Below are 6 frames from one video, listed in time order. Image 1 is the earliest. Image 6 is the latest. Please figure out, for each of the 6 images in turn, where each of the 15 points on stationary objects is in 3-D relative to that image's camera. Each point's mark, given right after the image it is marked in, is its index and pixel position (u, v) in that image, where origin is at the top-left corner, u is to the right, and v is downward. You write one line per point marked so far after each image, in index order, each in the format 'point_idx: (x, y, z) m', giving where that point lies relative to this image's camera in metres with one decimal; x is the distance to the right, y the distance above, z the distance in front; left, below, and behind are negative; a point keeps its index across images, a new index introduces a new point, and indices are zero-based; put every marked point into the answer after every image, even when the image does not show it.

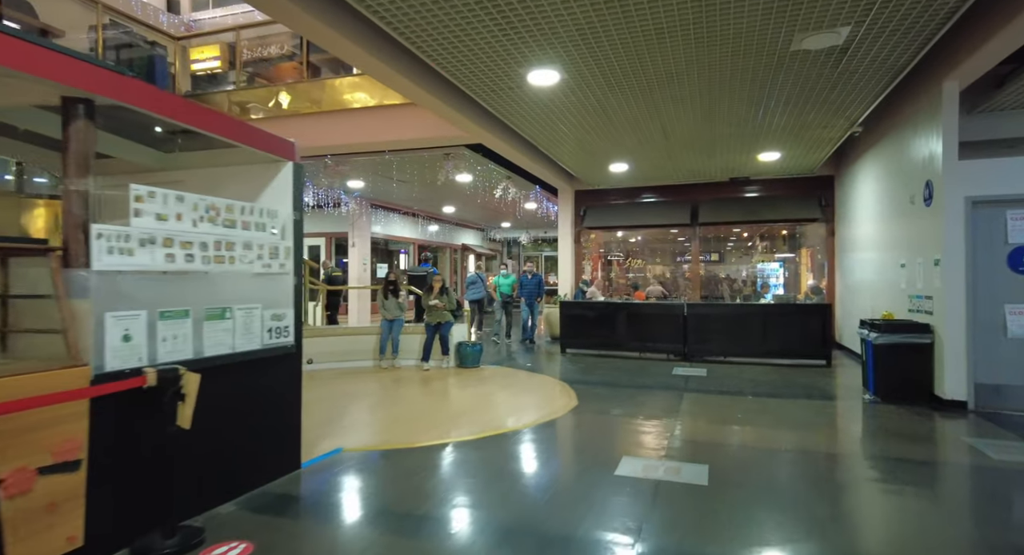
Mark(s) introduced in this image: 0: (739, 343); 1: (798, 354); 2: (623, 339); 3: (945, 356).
0: (+3.4, -1.0, +7.6) m
1: (+4.2, -1.1, +7.3) m
2: (+1.8, -1.0, +8.2) m
3: (+4.1, -0.7, +4.6) m
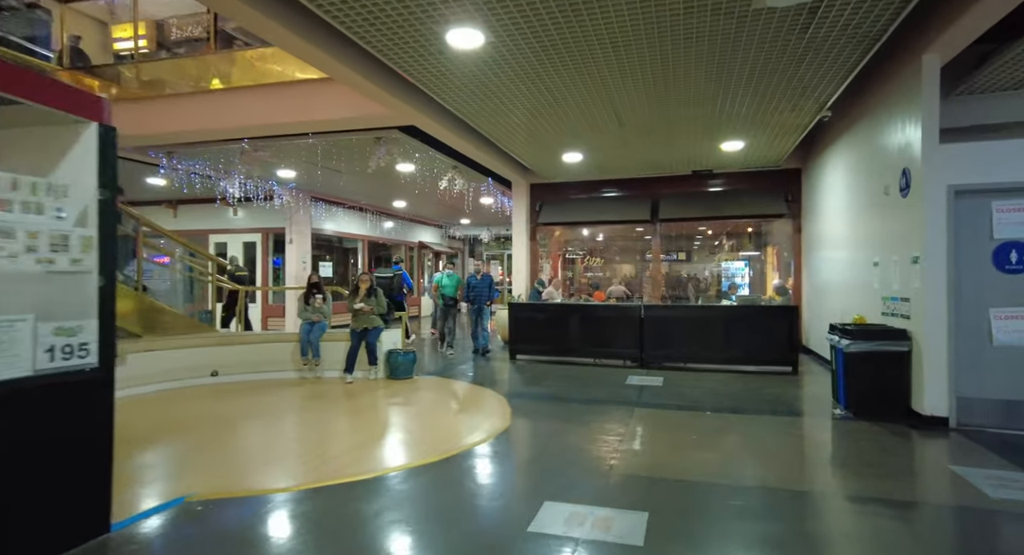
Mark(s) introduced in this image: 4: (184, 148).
0: (+2.6, -1.0, +7.0) m
1: (+3.4, -1.1, +6.7) m
2: (+1.0, -1.0, +7.5) m
3: (+3.4, -0.7, +4.1) m
4: (-4.8, +1.9, +7.3) m
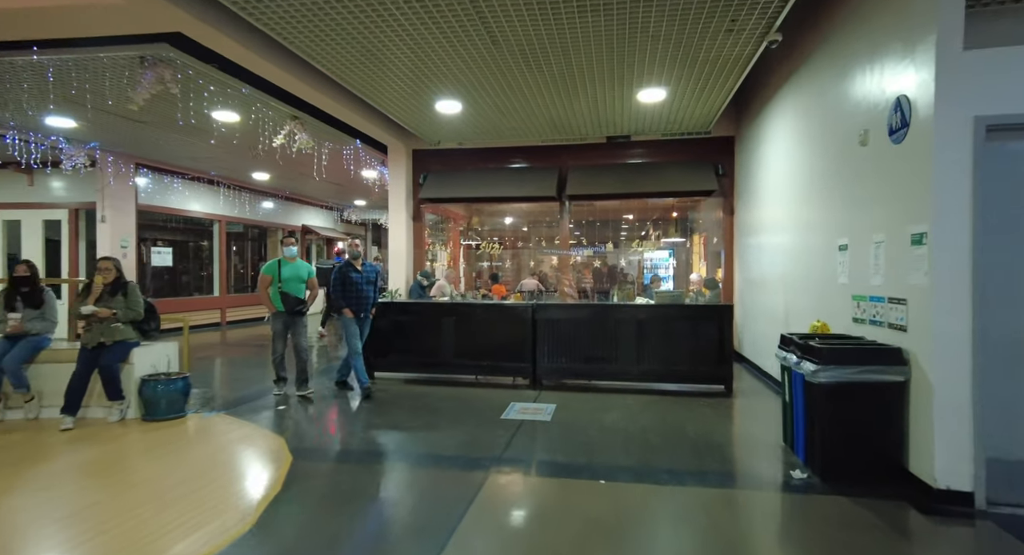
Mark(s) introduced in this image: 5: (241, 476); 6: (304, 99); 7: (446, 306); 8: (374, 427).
0: (+1.0, -0.9, +5.3) m
1: (+1.8, -1.0, +5.2) m
2: (-0.7, -0.9, +5.6) m
3: (+2.2, -0.7, +2.5) m
4: (-6.4, +2.0, +4.7) m
5: (-1.7, -1.3, +3.4) m
6: (-2.4, +2.0, +5.8) m
7: (-0.7, -0.3, +5.7) m
8: (-1.2, -1.3, +4.2) m
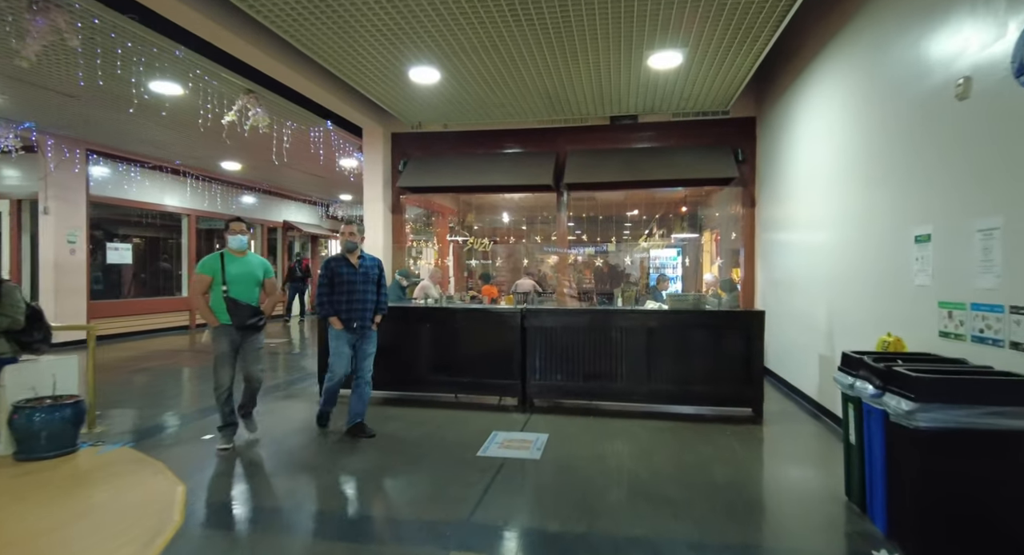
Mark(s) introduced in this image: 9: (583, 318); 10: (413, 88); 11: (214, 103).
0: (+0.9, -0.9, +4.5) m
1: (+1.7, -1.0, +4.3) m
2: (-0.8, -0.9, +4.8) m
3: (+2.0, -0.7, +1.7) m
4: (-6.5, +2.0, +3.9) m
5: (-1.9, -1.3, +2.5) m
6: (-2.5, +2.1, +4.9) m
7: (-0.9, -0.3, +4.8) m
8: (-1.3, -1.2, +3.3) m
9: (+0.7, -0.4, +4.5) m
10: (-1.1, +2.1, +5.5) m
11: (-3.3, +1.9, +5.7) m
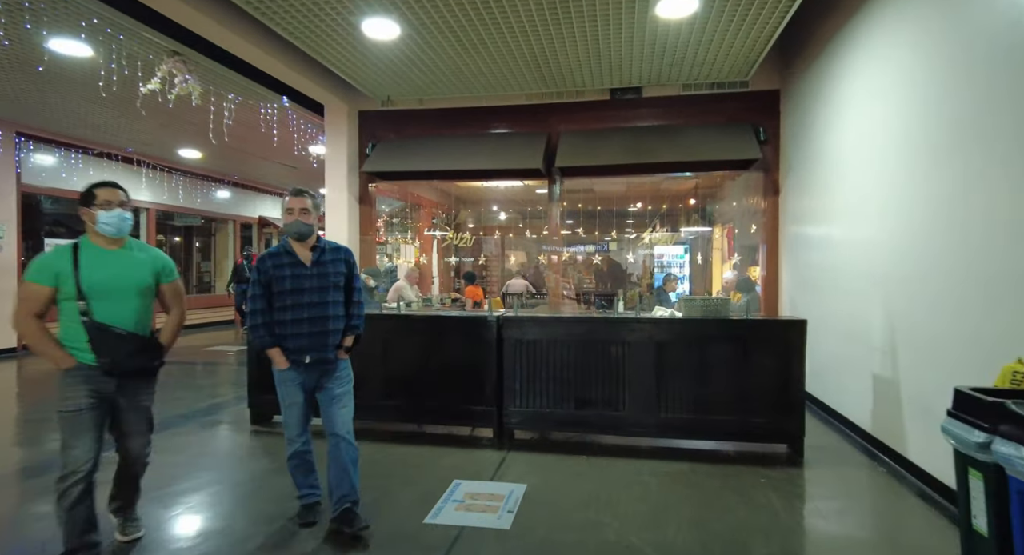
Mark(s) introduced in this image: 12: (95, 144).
0: (+0.7, -0.9, +3.5) m
1: (+1.5, -1.0, +3.4) m
2: (-1.0, -0.9, +3.8) m
3: (+1.8, -0.7, +0.7) m
4: (-6.7, +2.0, +2.9) m
5: (-2.1, -1.3, +1.6) m
6: (-2.7, +2.1, +4.0) m
7: (-1.1, -0.3, +3.9) m
8: (-1.5, -1.2, +2.4) m
9: (+0.5, -0.4, +3.6) m
10: (-1.3, +2.1, +4.5) m
11: (-3.5, +1.9, +4.8) m
12: (-6.7, +2.2, +8.0) m
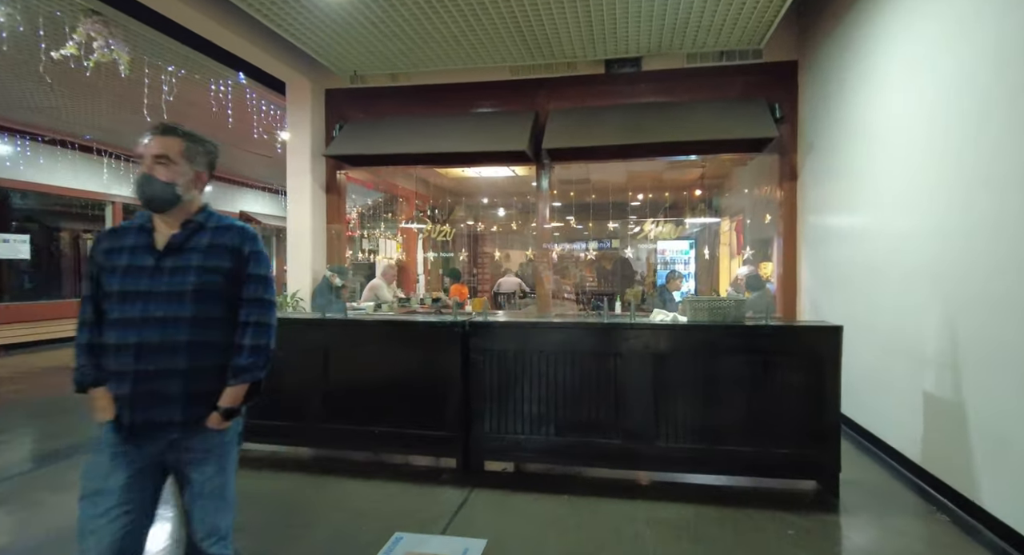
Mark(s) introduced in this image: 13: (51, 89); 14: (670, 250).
0: (+0.5, -0.9, +2.9) m
1: (+1.3, -1.0, +2.7) m
2: (-1.2, -0.9, +3.2) m
3: (+1.6, -0.7, +0.1) m
4: (-6.9, +2.0, +2.3) m
5: (-2.3, -1.3, +1.0) m
6: (-2.9, +2.1, +3.4) m
7: (-1.3, -0.3, +3.2) m
8: (-1.7, -1.2, +1.8) m
9: (+0.3, -0.3, +2.9) m
10: (-1.5, +2.1, +3.9) m
11: (-3.7, +2.0, +4.2) m
12: (-6.8, +2.2, +7.4) m
13: (-5.1, +2.1, +5.5) m
14: (+1.7, +0.4, +5.4) m
